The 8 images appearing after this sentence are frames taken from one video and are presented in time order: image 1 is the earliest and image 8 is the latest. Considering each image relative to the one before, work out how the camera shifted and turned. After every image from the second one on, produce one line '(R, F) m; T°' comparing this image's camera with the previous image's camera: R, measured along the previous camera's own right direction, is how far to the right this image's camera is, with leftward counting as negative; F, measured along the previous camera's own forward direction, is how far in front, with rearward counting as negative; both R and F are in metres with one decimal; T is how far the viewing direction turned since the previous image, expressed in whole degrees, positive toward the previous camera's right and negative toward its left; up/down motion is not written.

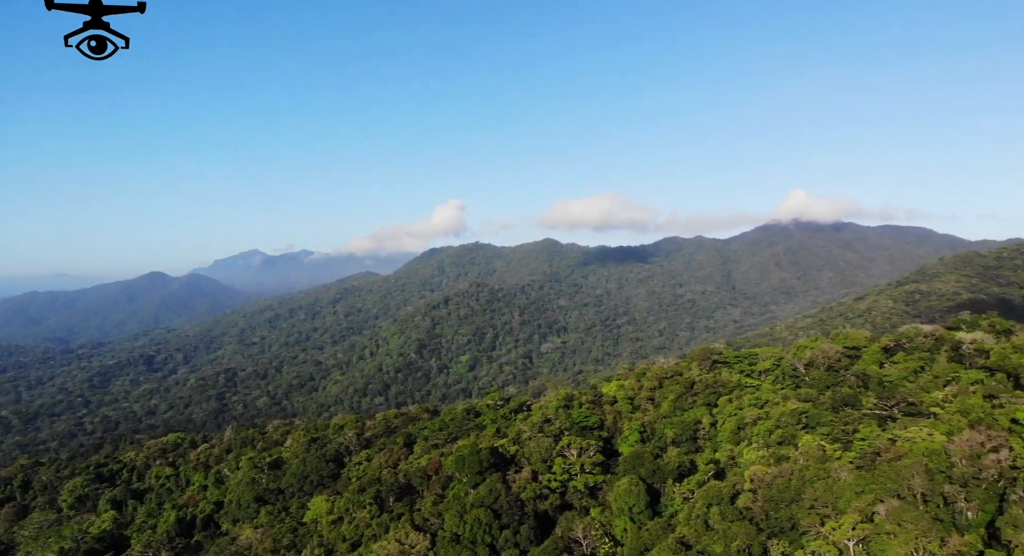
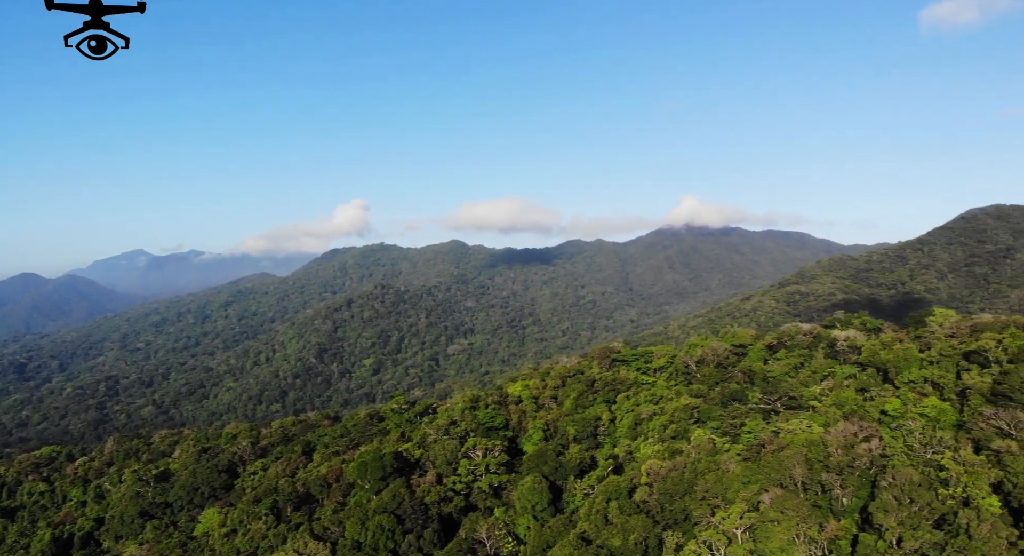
(-1.1, +0.2) m; +8°
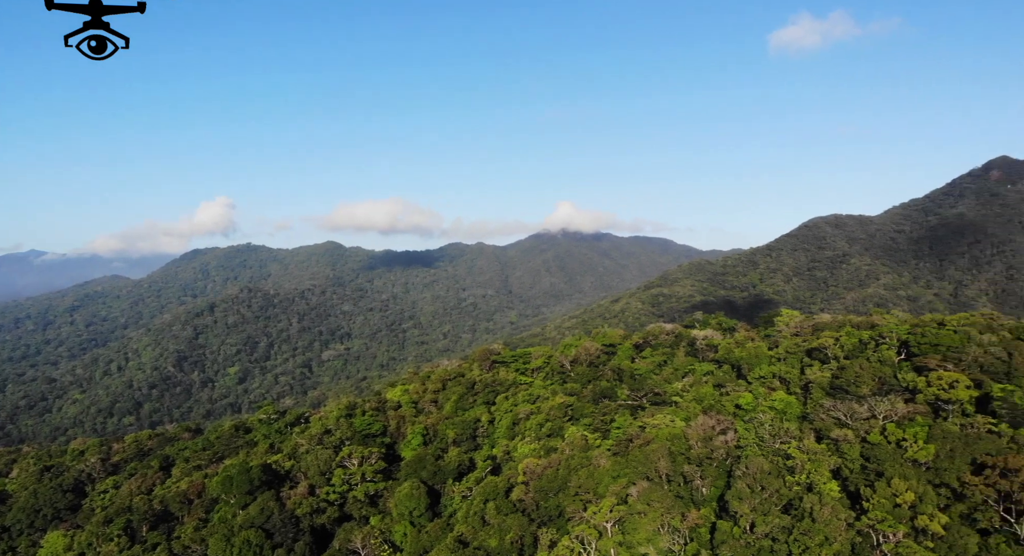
(+0.4, +0.1) m; +9°
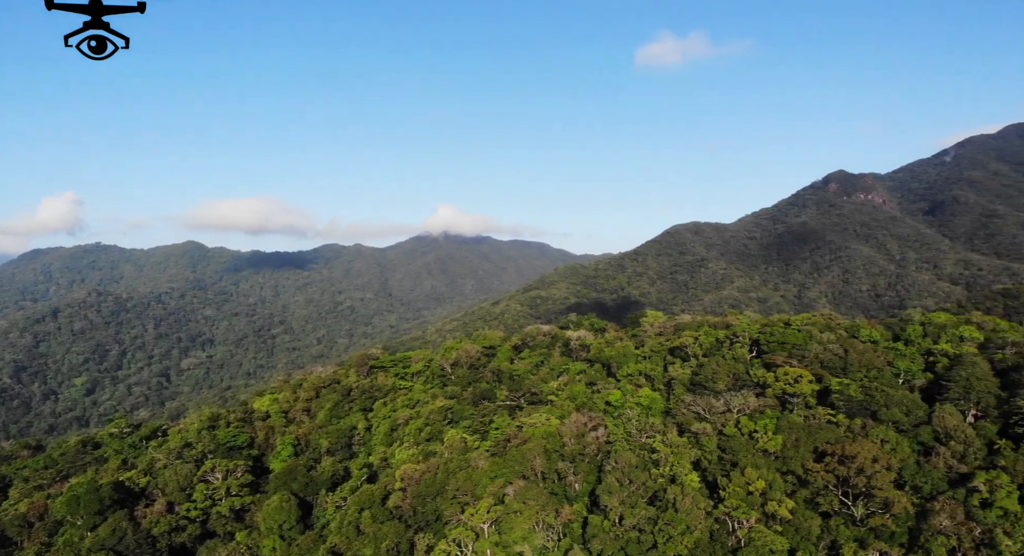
(+0.2, -0.1) m; +10°
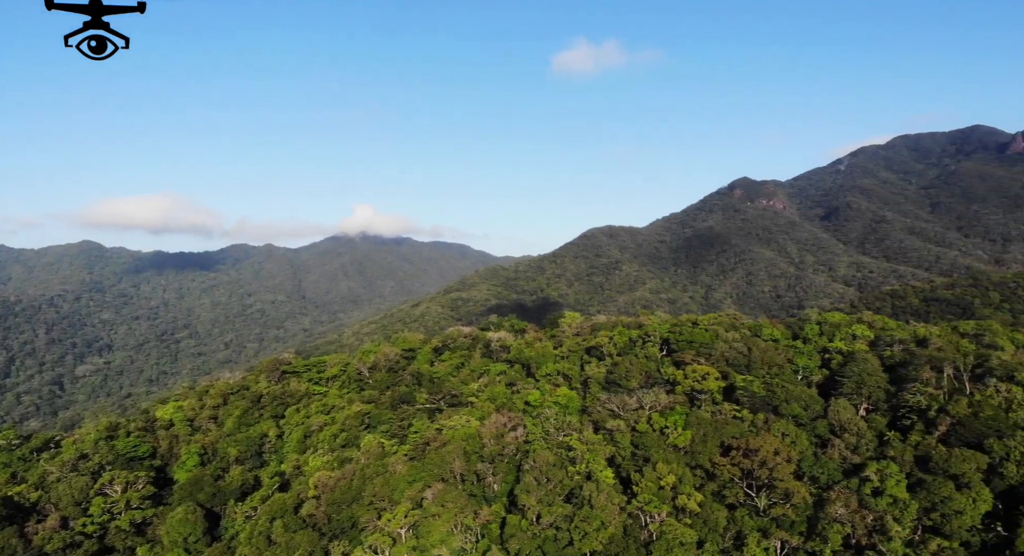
(-0.2, -0.1) m; +7°
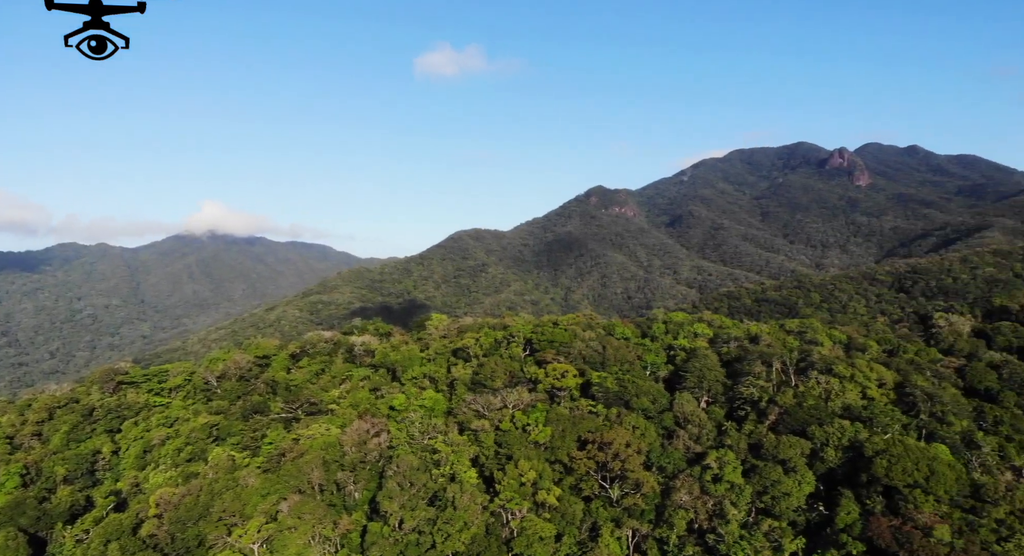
(-0.4, -0.2) m; +11°
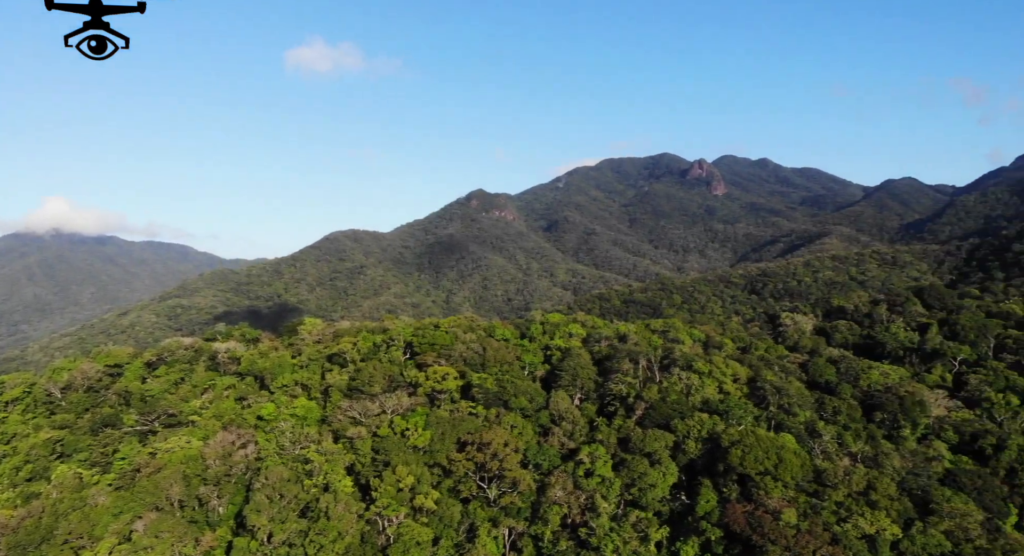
(-0.5, 0.0) m; +10°
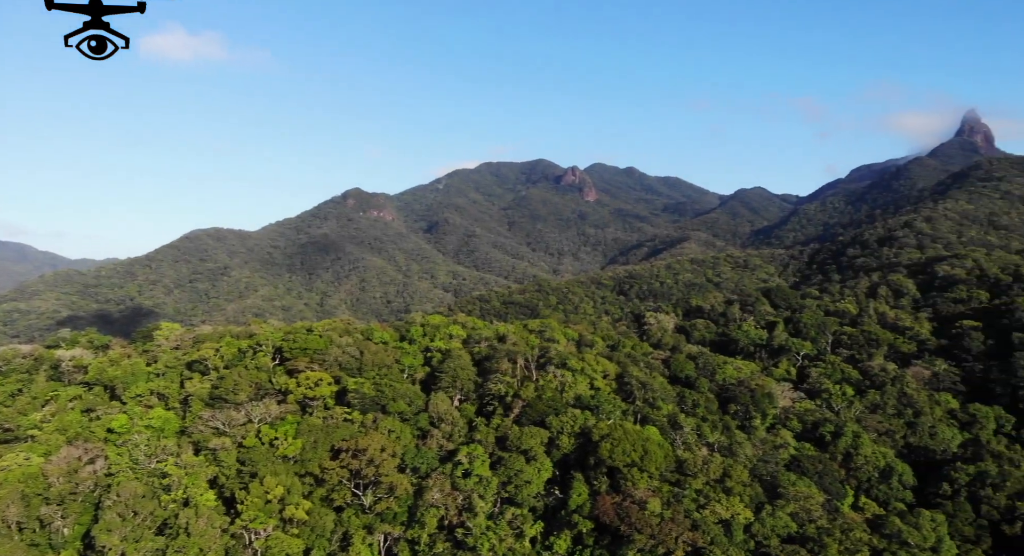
(-0.7, -0.1) m; +10°
